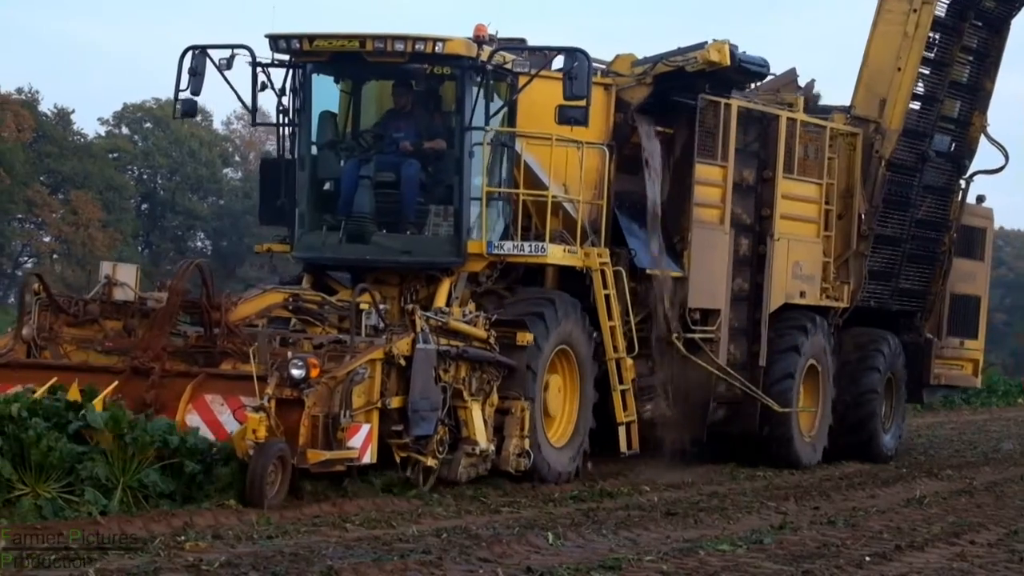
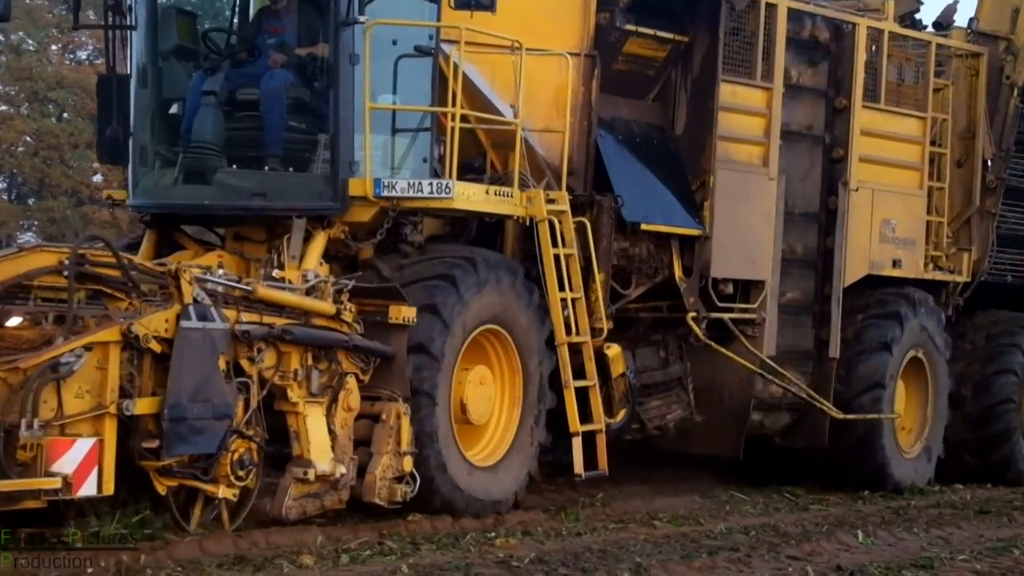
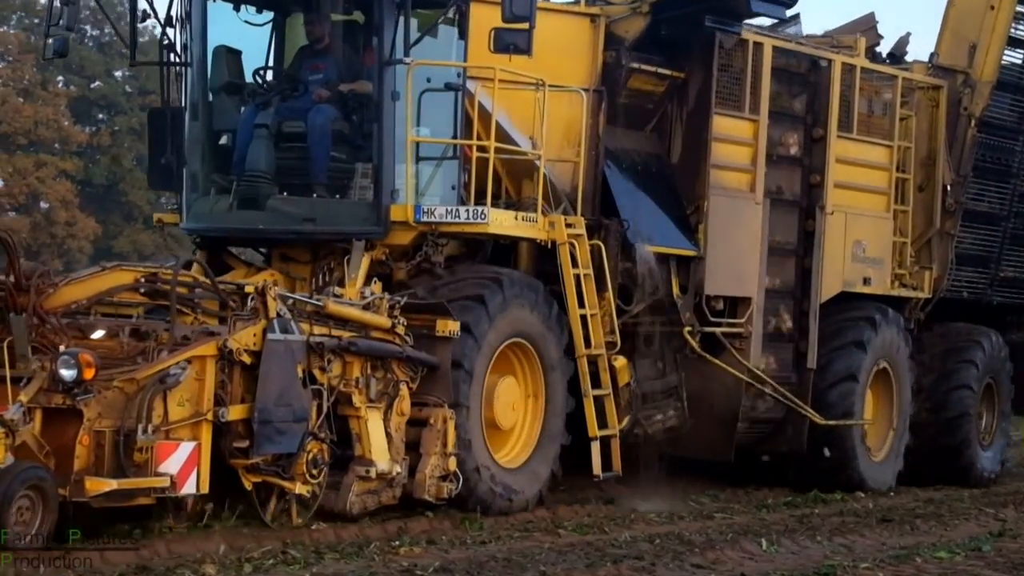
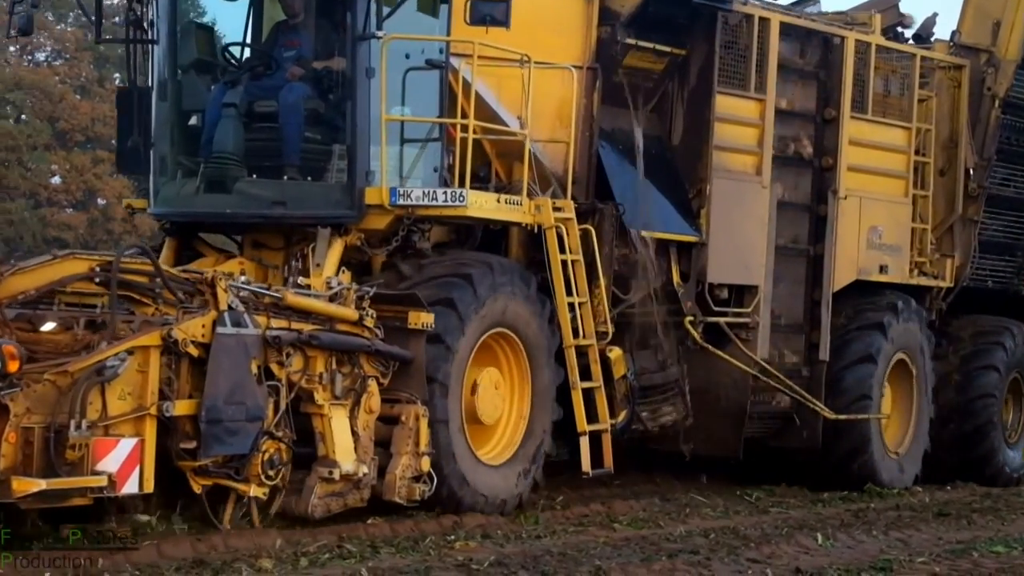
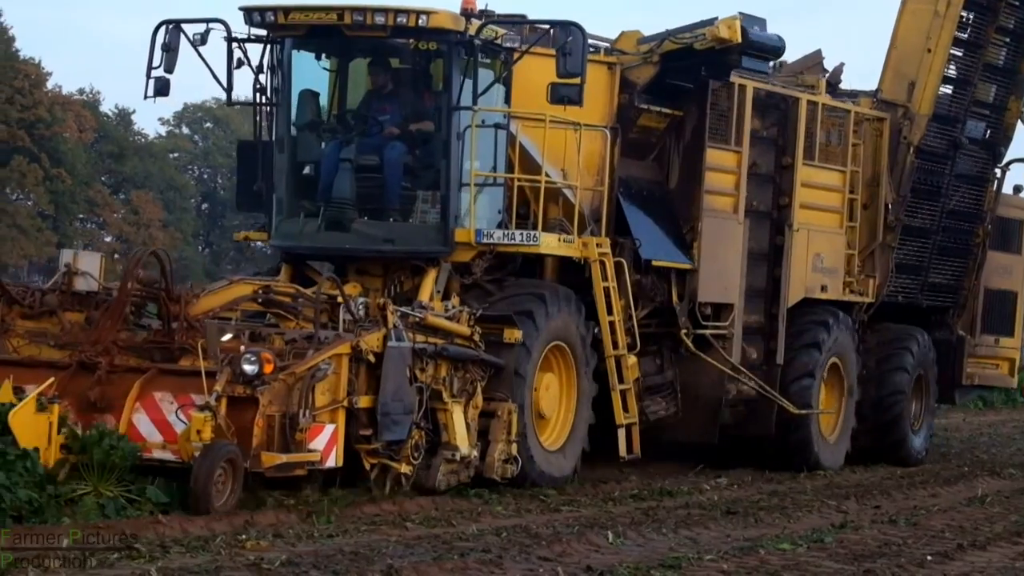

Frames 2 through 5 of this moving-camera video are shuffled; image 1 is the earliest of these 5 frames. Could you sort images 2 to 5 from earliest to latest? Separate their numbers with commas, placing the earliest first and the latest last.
5, 3, 4, 2
